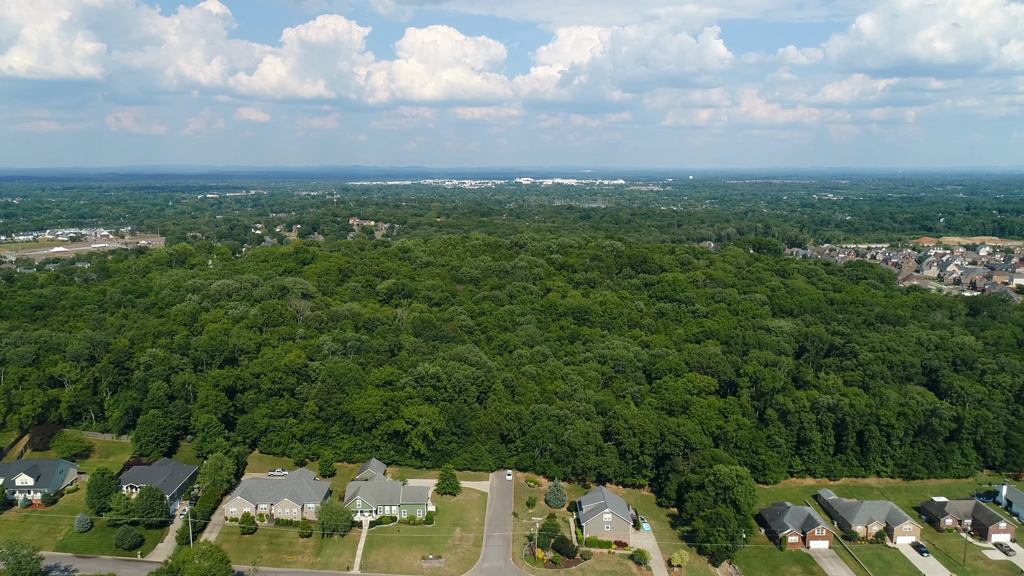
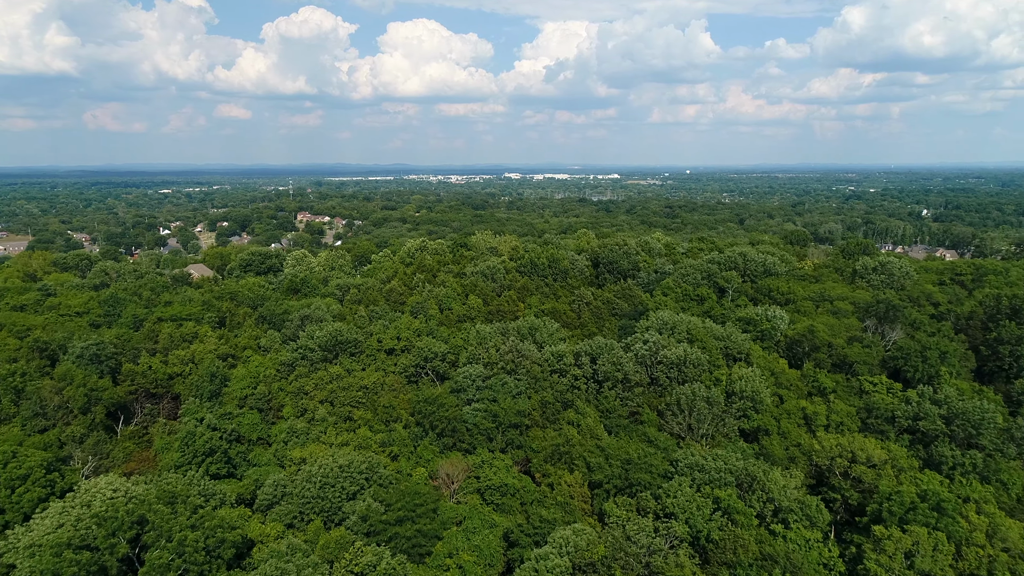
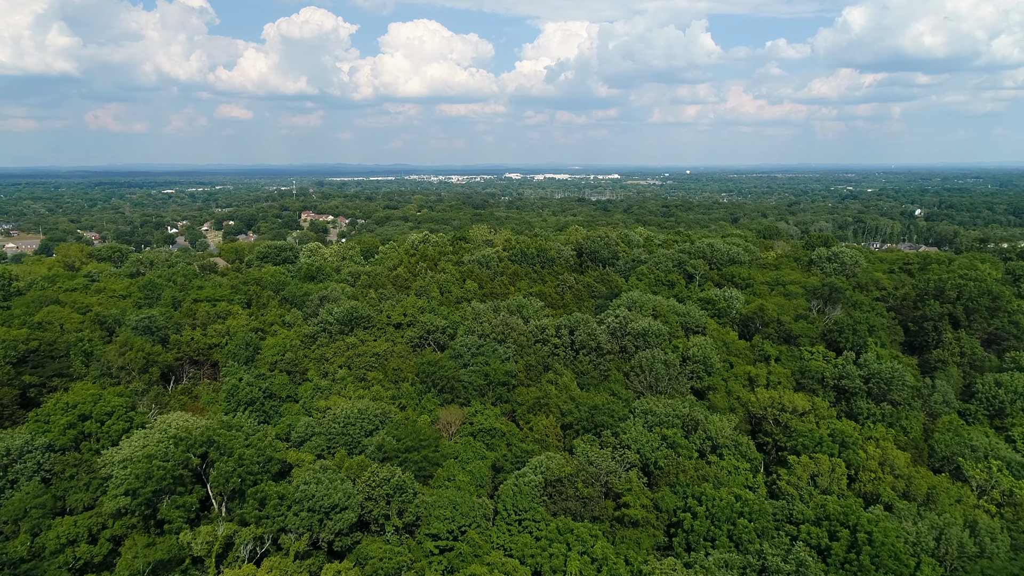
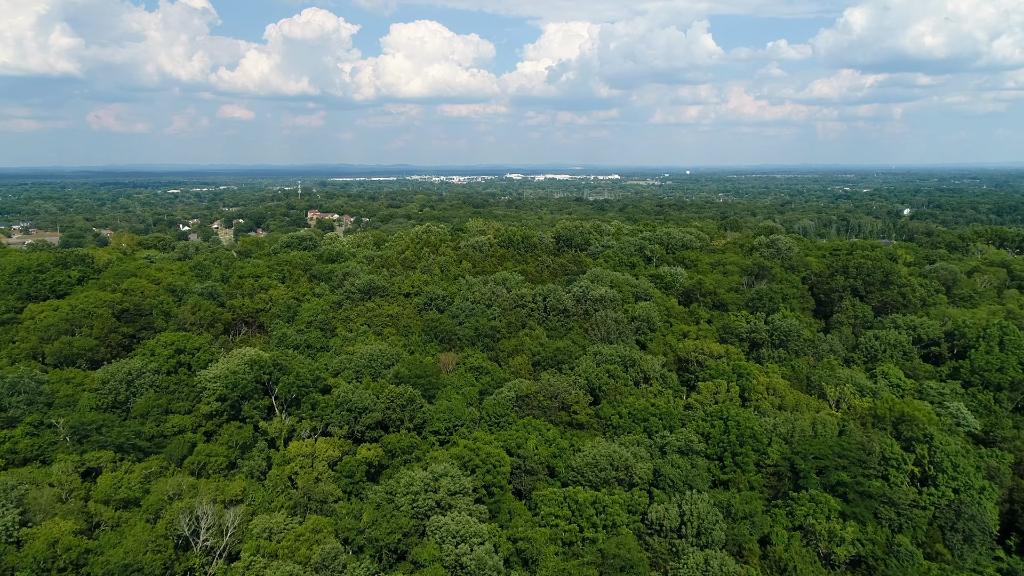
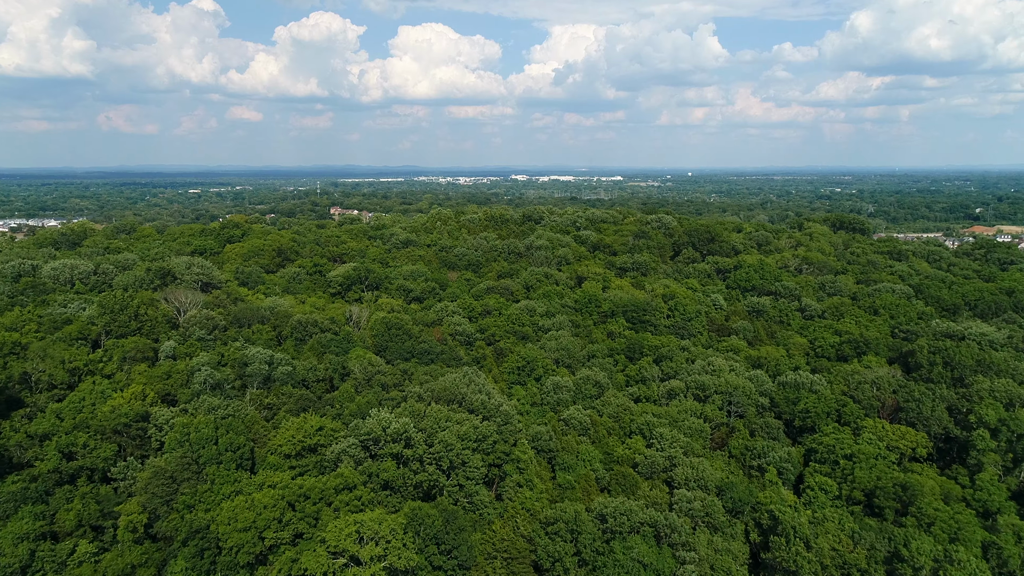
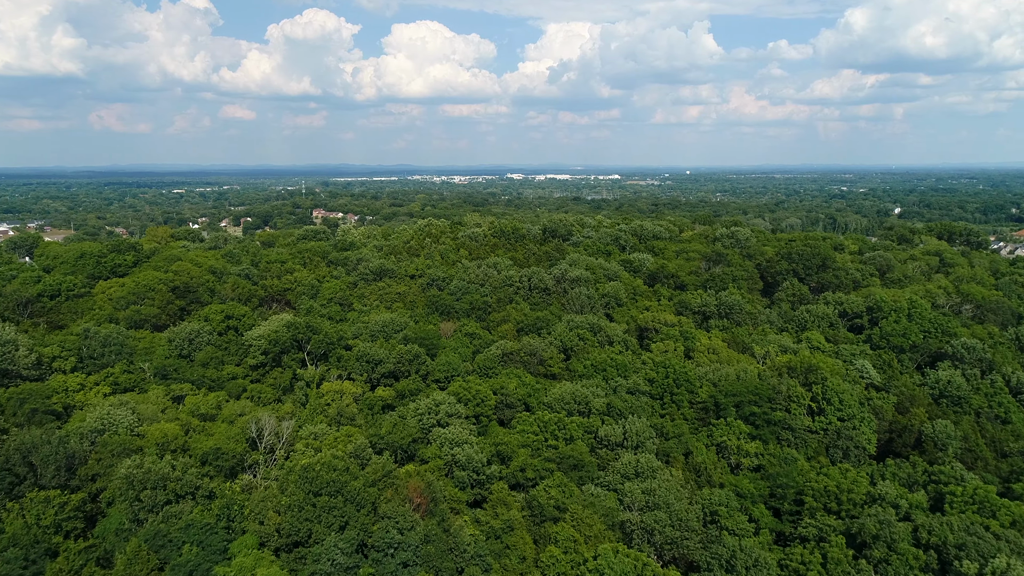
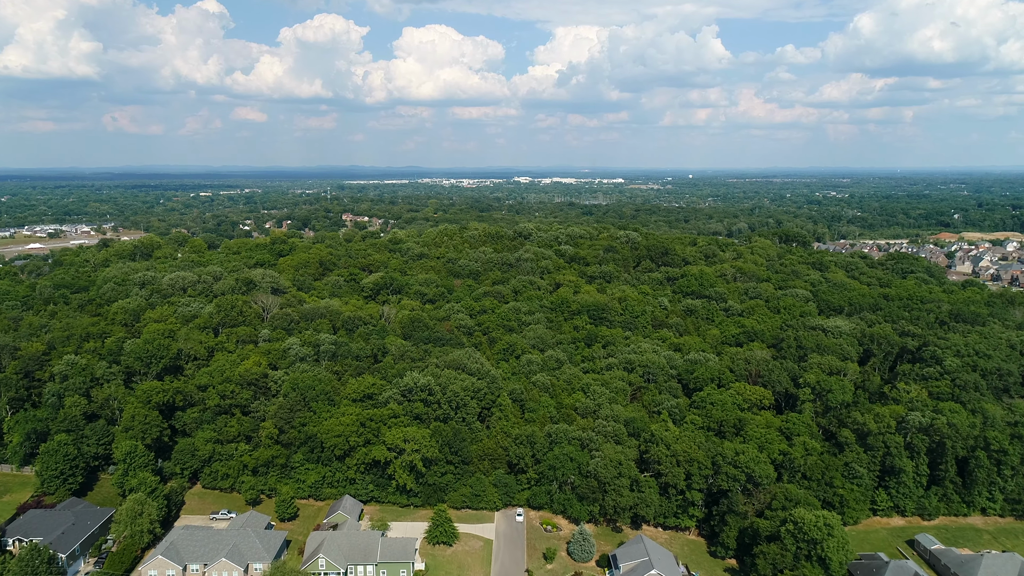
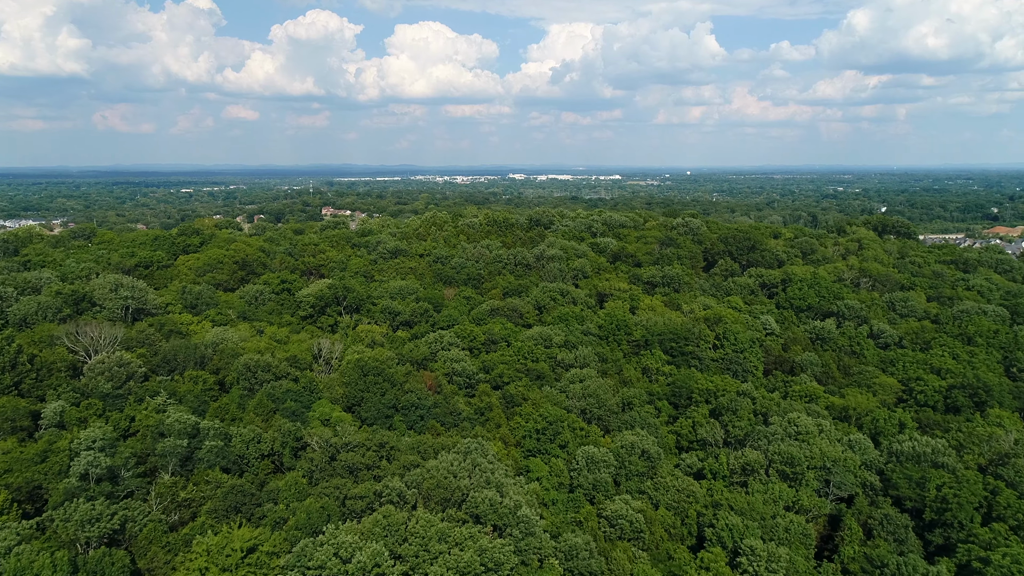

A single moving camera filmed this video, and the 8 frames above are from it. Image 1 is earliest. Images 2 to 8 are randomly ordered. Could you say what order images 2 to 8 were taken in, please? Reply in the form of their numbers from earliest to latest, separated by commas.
7, 5, 8, 6, 4, 3, 2
